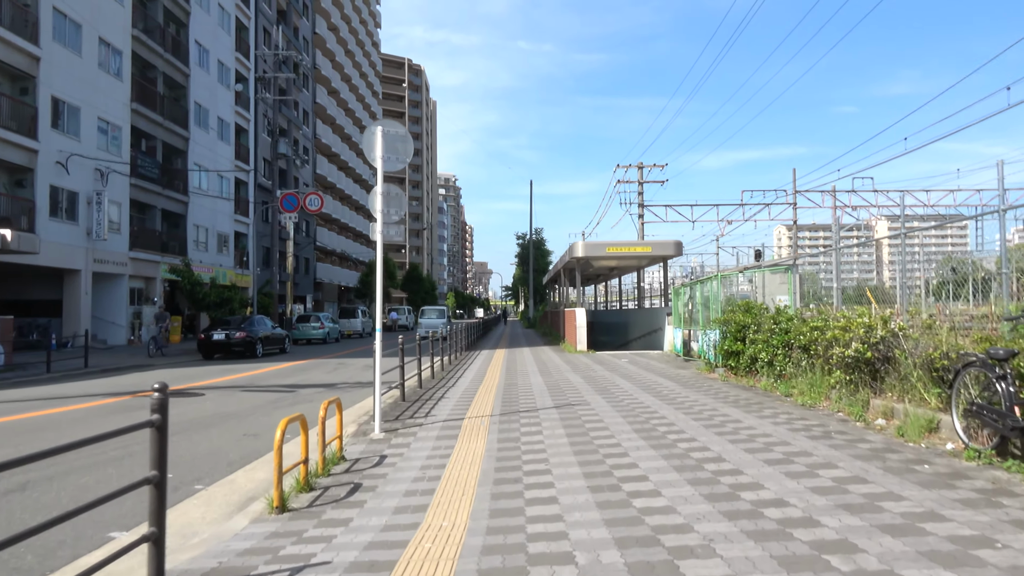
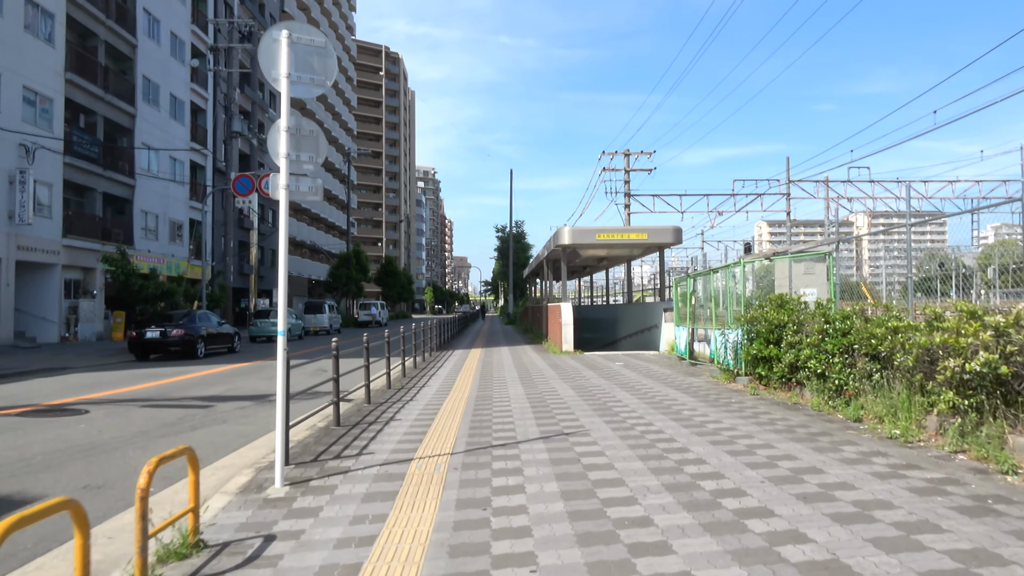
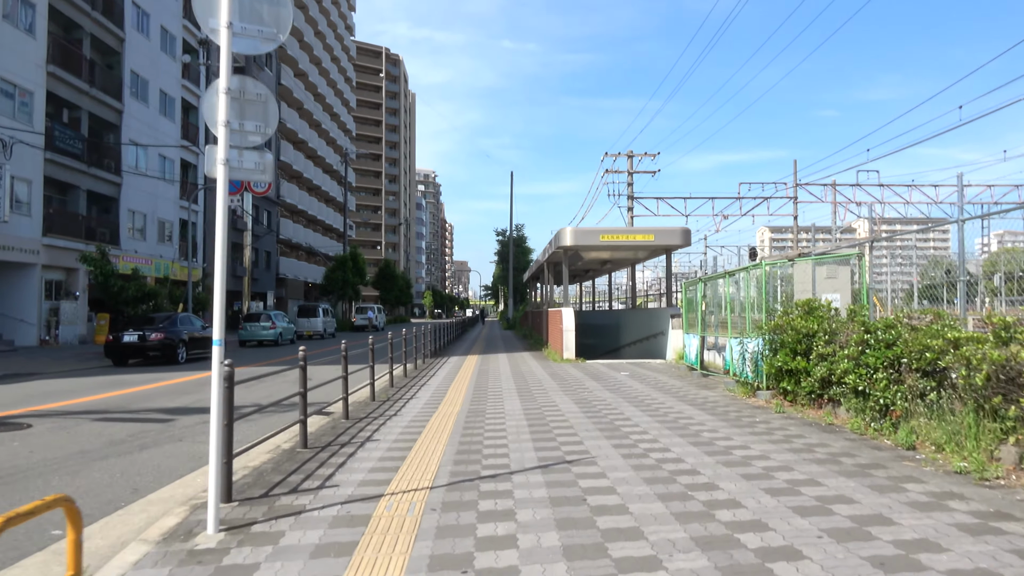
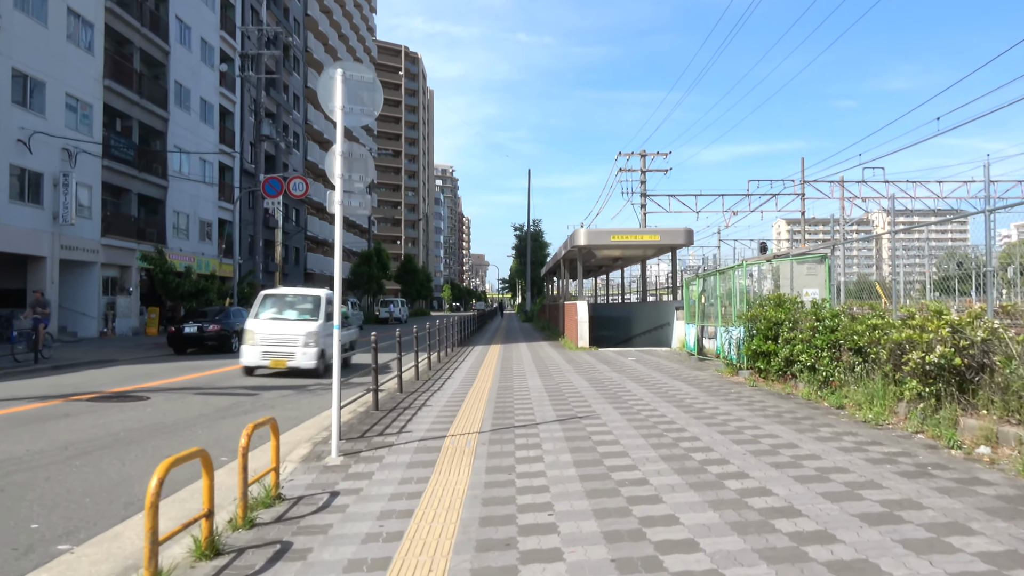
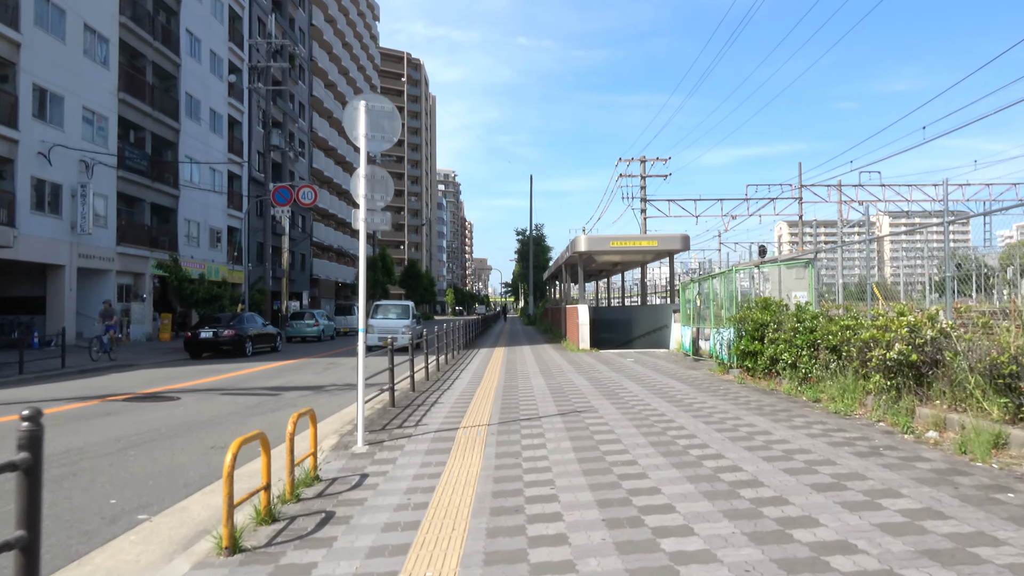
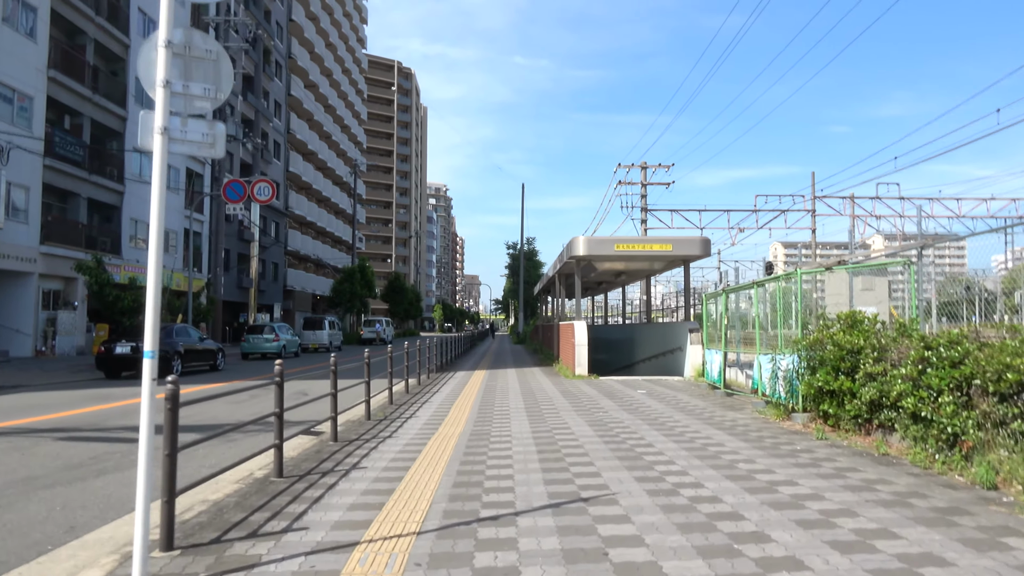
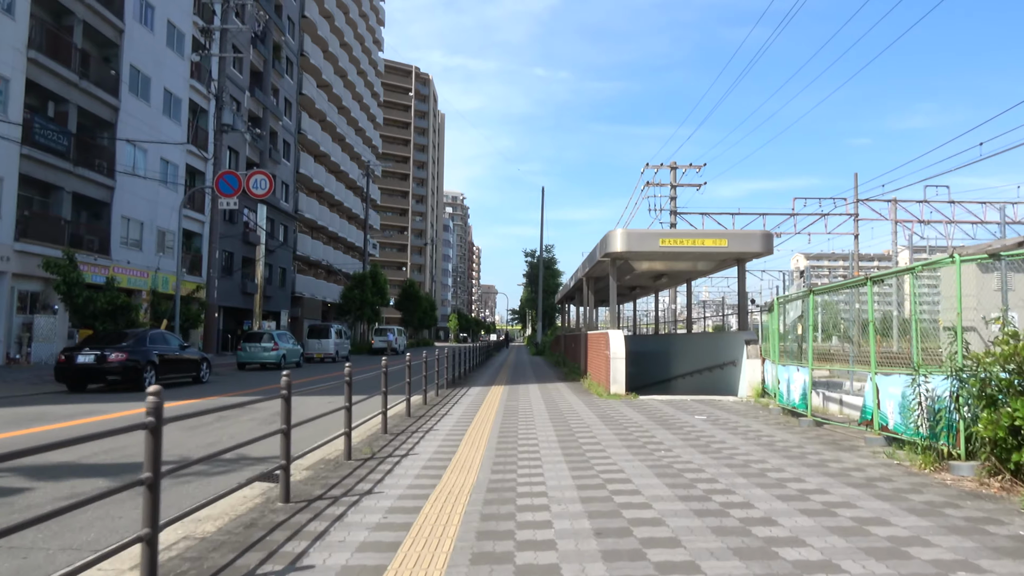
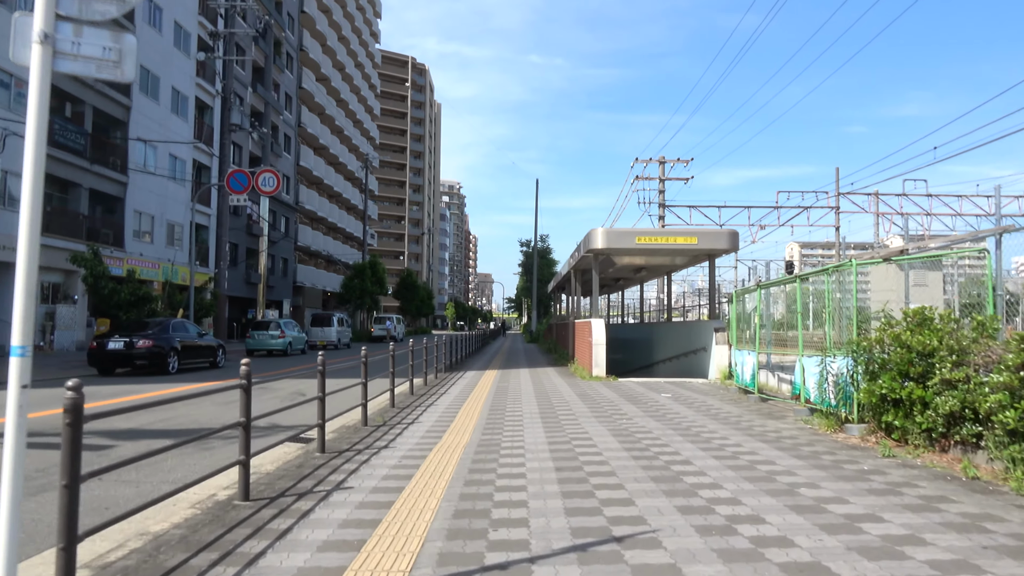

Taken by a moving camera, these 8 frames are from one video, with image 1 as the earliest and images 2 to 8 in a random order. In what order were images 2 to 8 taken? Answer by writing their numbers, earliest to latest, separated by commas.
5, 4, 2, 3, 6, 8, 7
